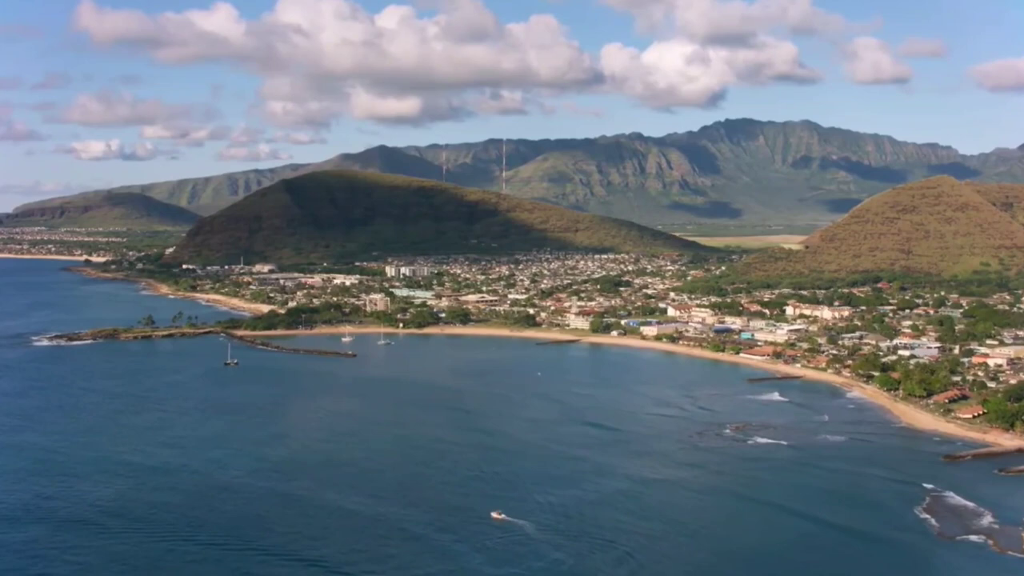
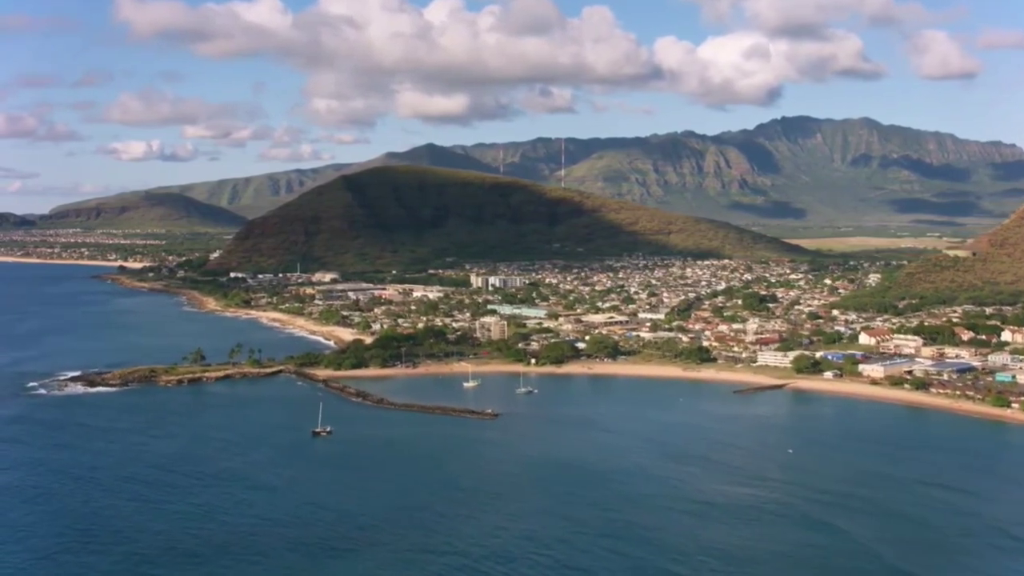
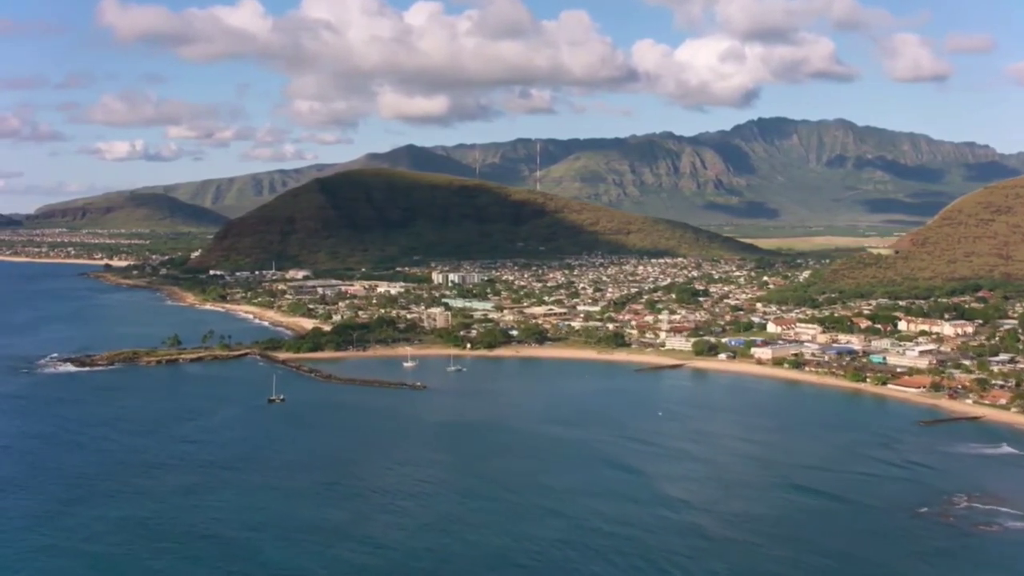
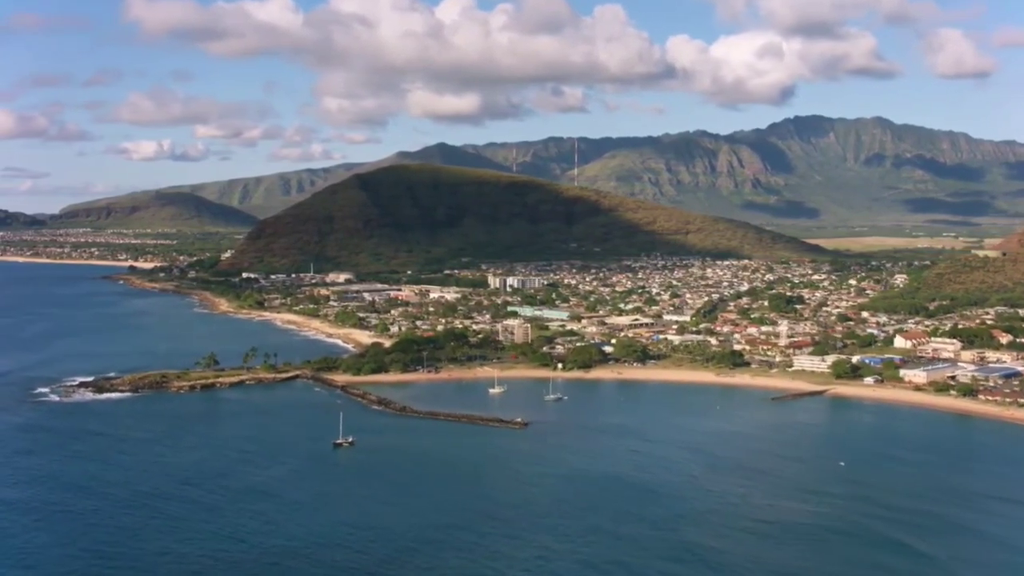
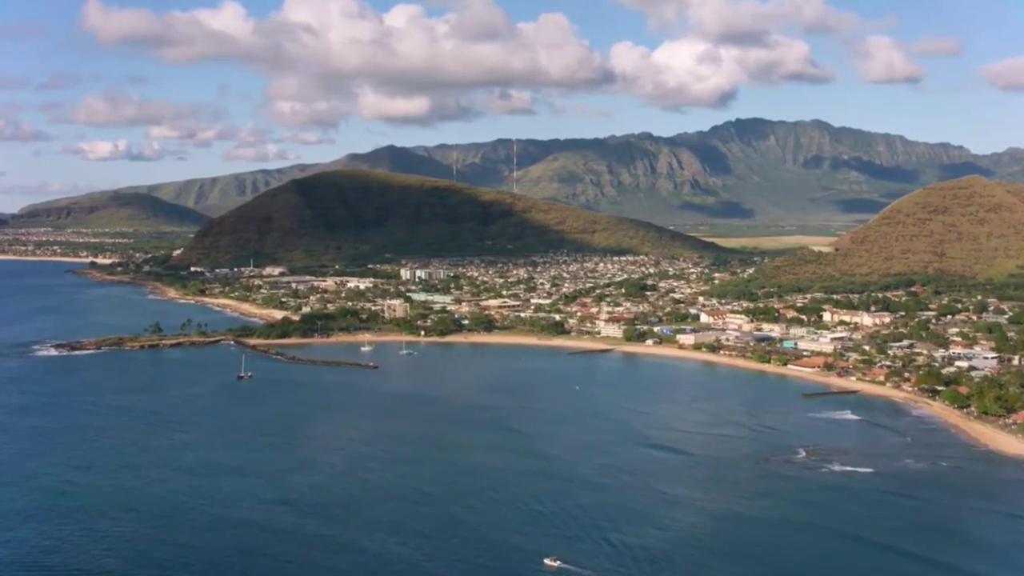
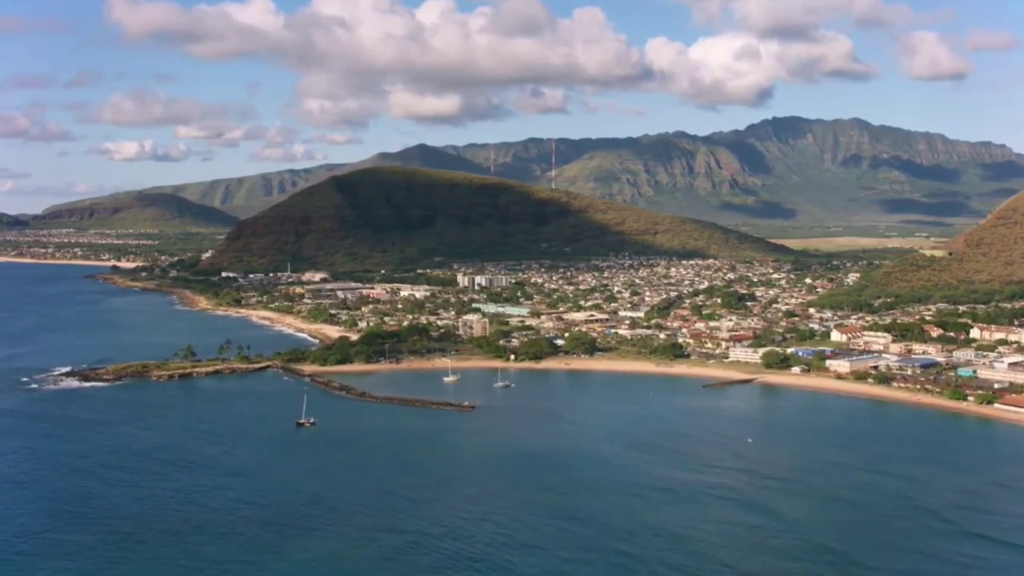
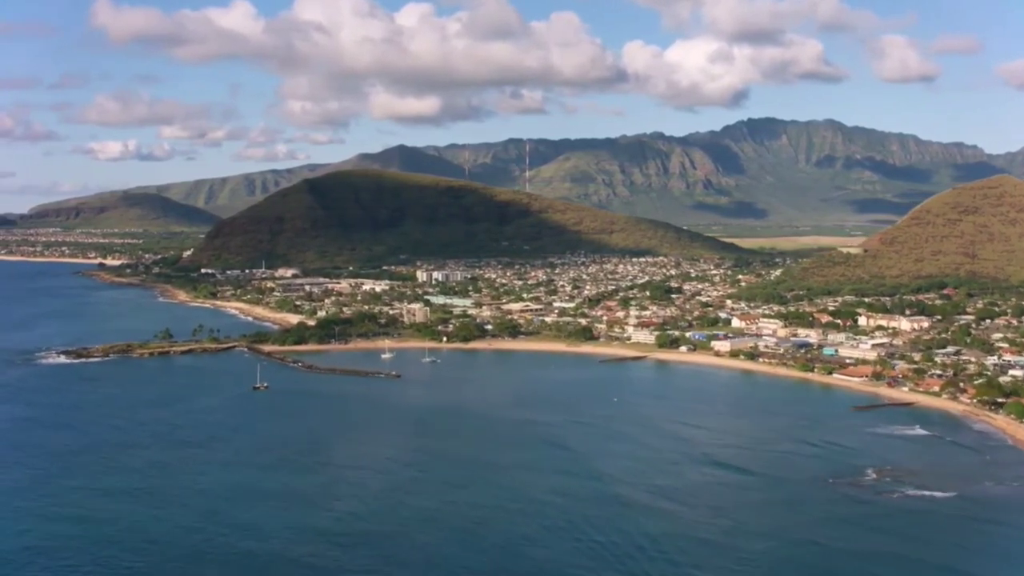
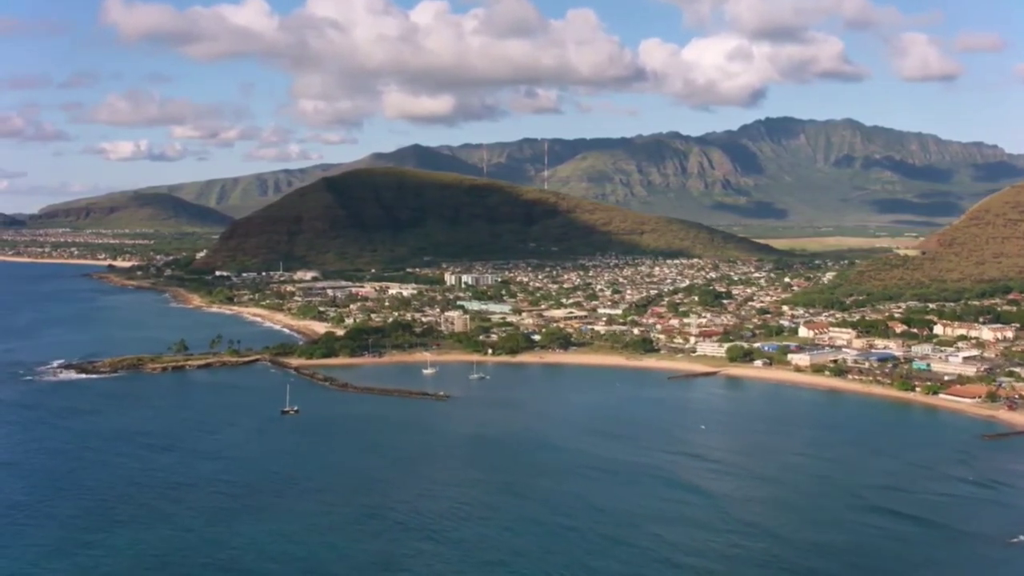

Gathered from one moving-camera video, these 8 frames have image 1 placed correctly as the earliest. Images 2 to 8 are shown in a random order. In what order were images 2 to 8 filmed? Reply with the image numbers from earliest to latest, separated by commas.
5, 7, 3, 8, 6, 2, 4
